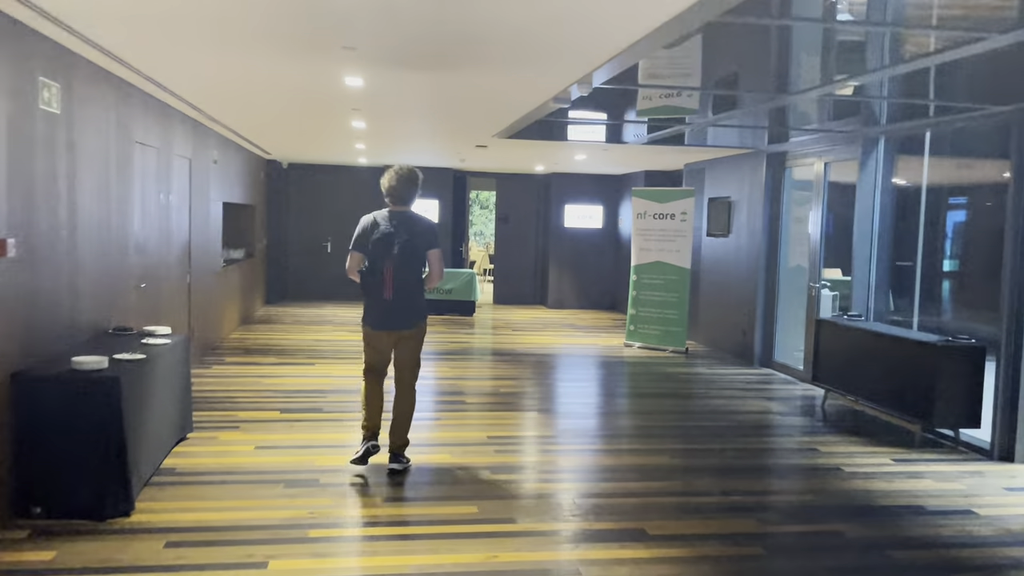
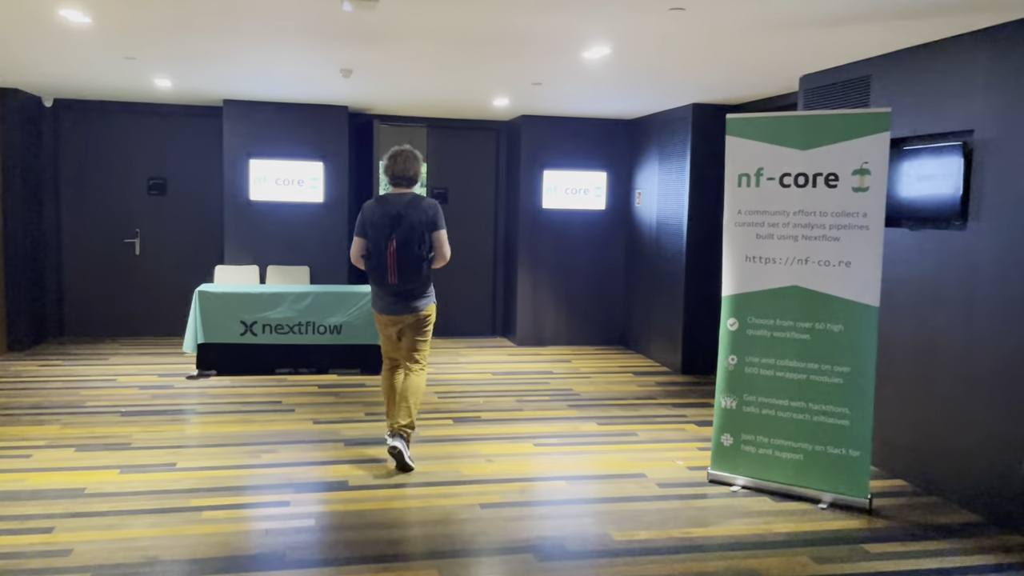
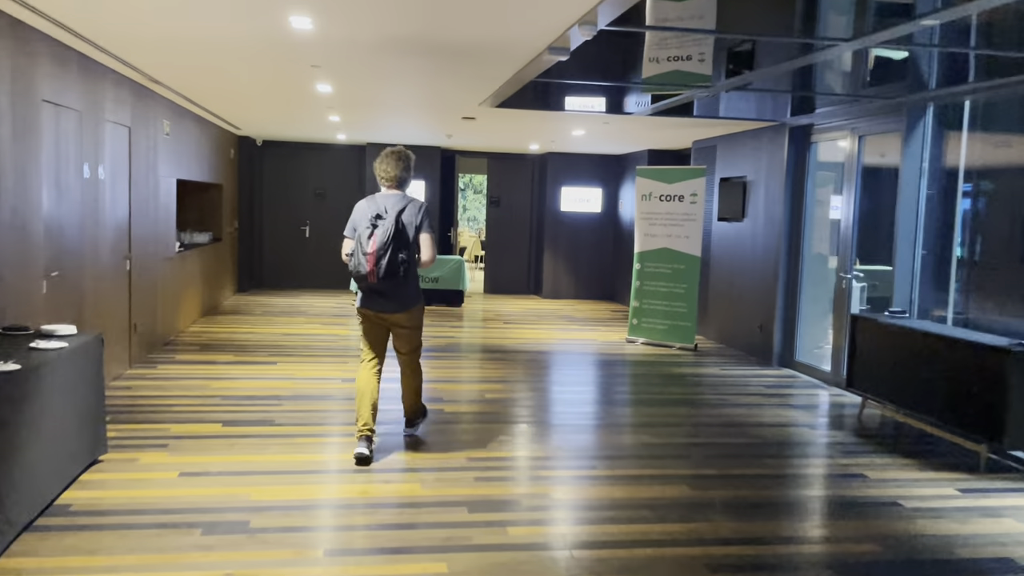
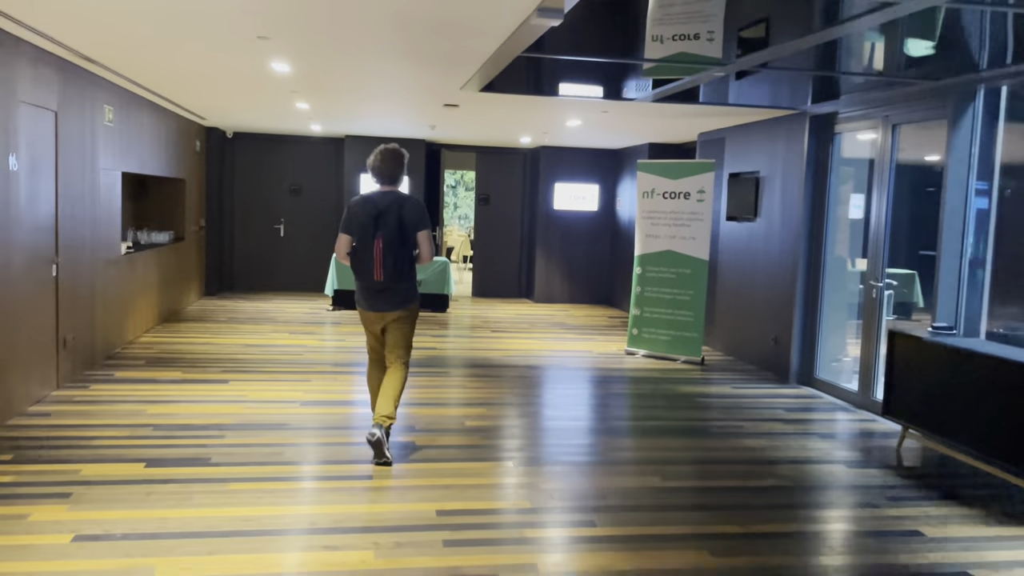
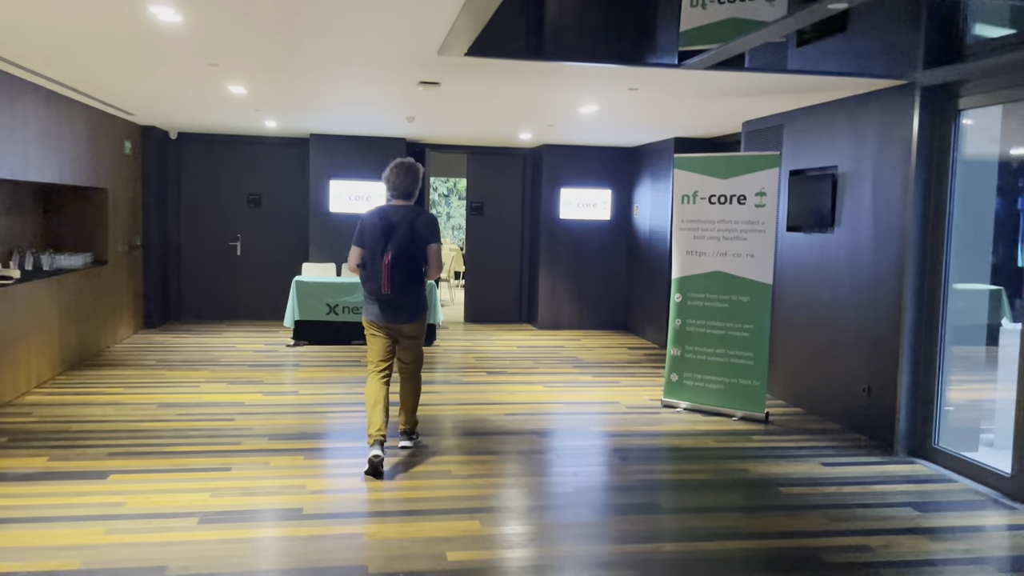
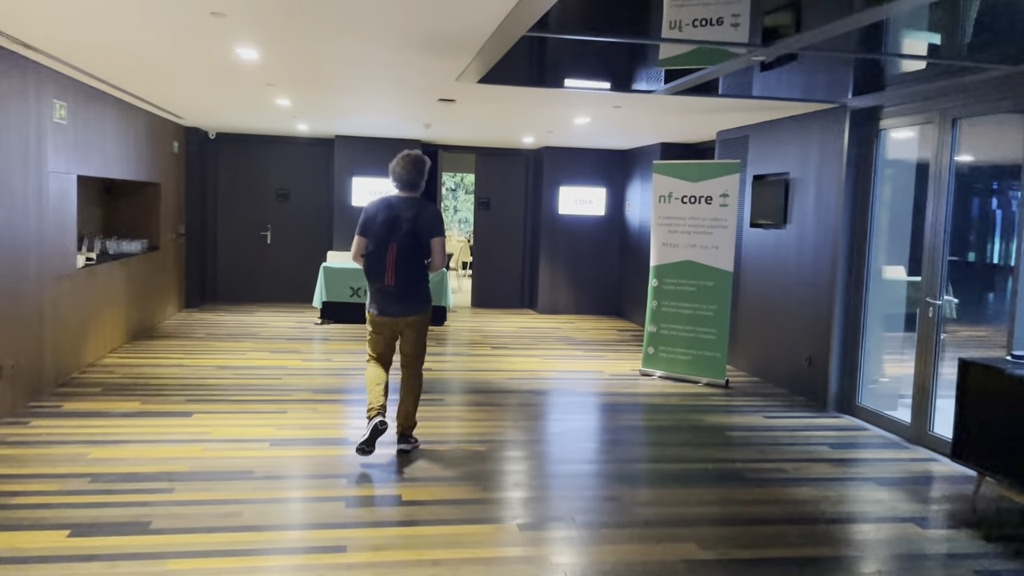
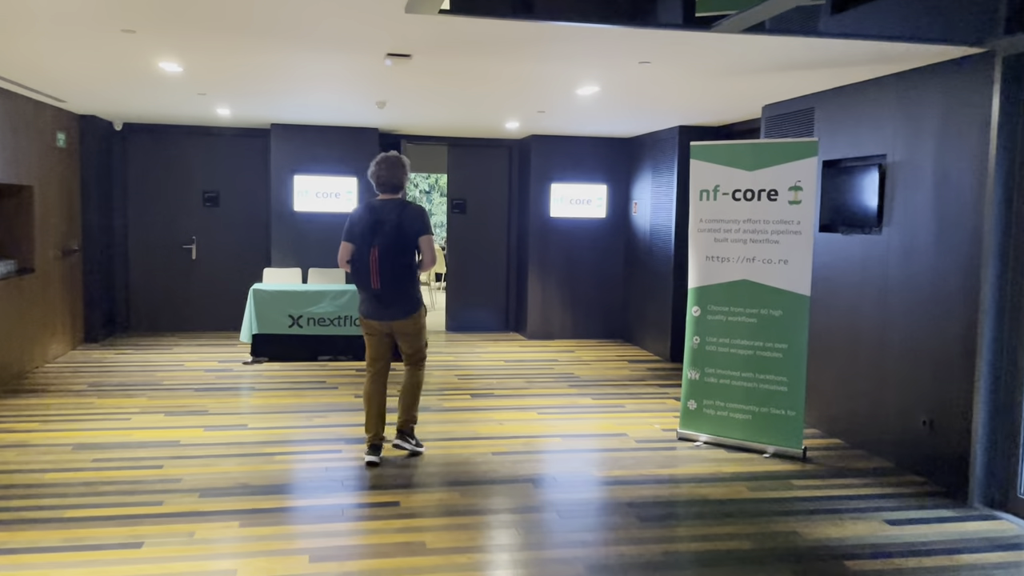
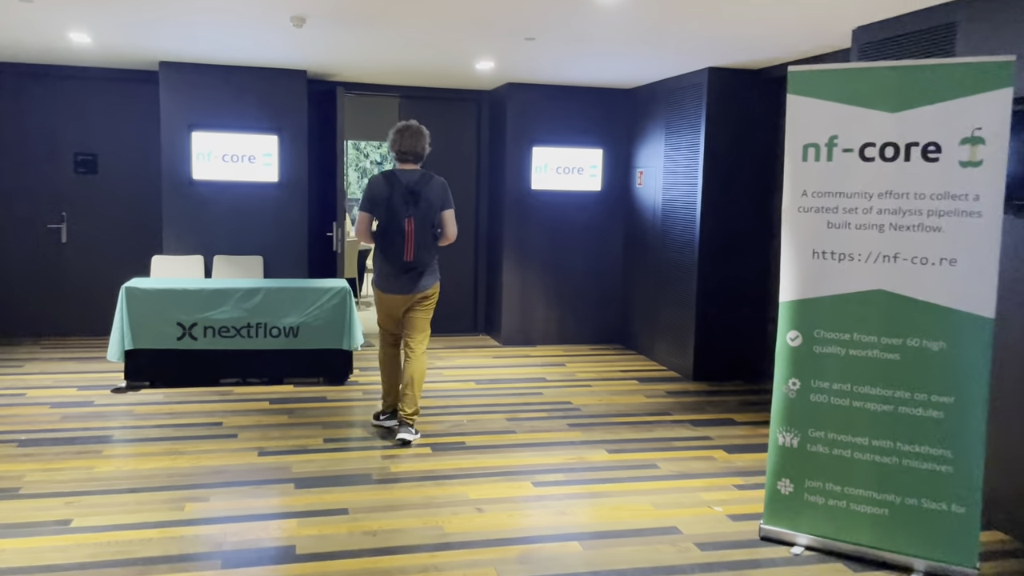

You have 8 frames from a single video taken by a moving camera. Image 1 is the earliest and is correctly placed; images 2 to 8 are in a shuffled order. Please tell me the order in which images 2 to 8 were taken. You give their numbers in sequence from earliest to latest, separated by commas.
3, 4, 6, 5, 7, 2, 8
